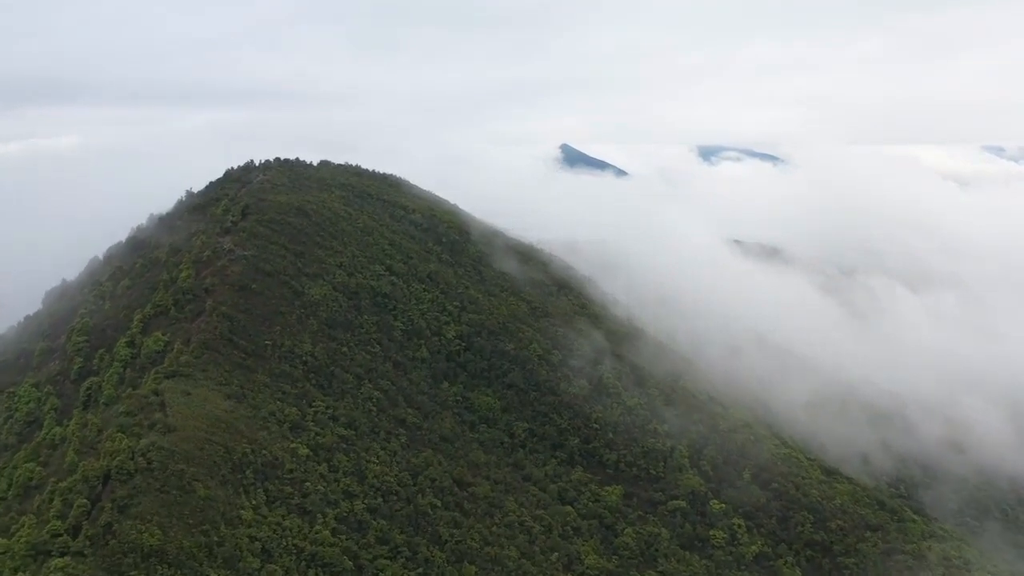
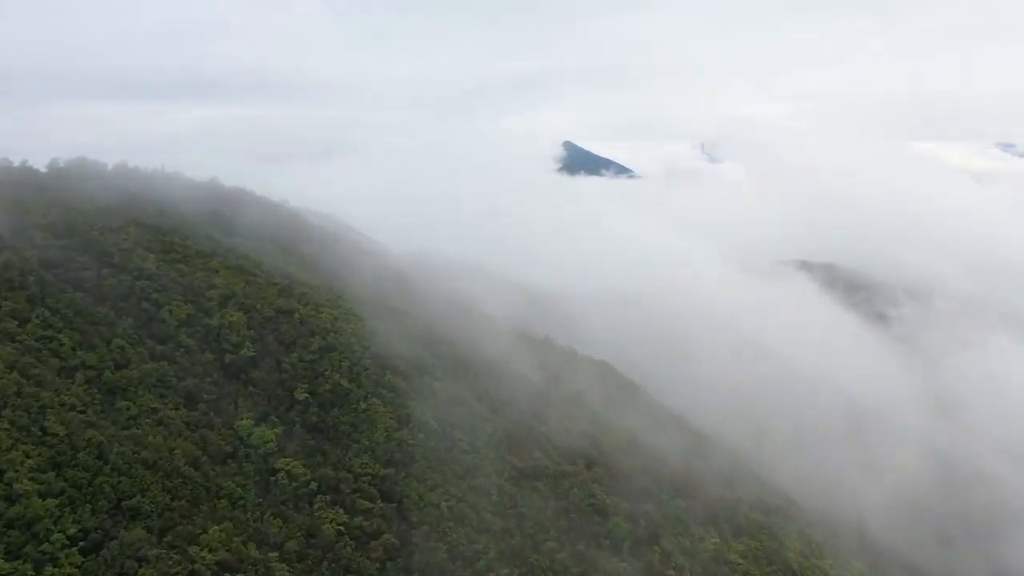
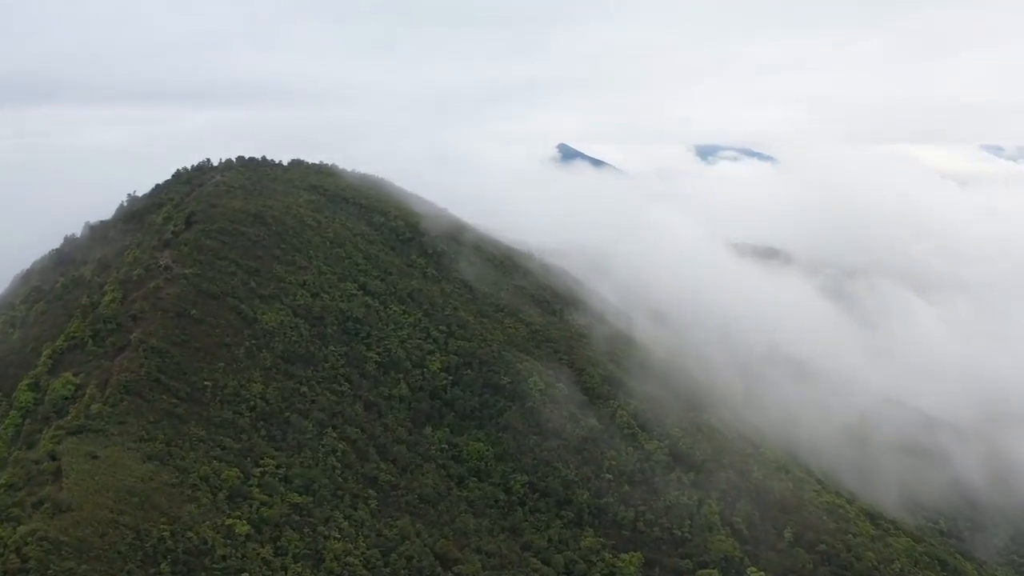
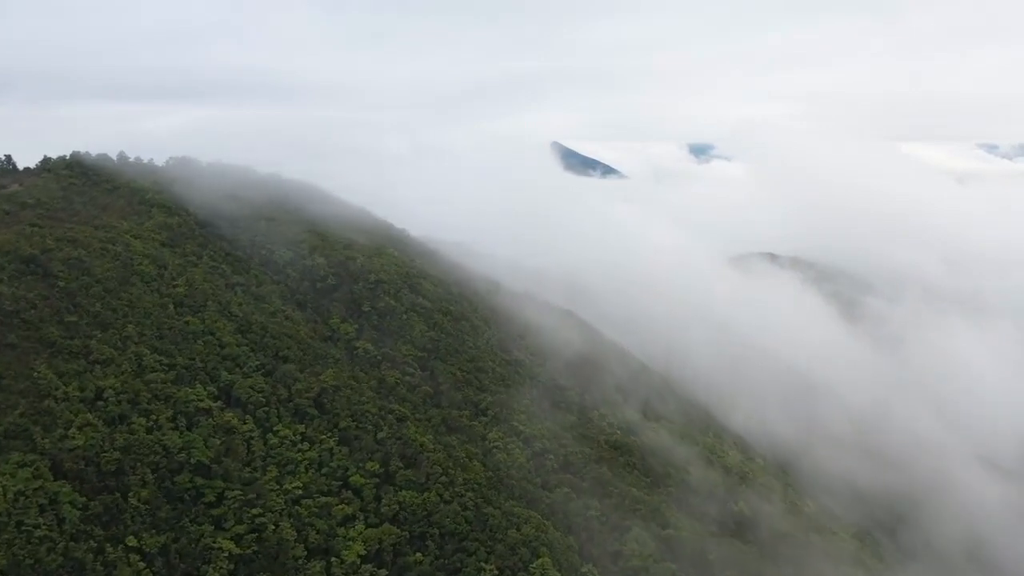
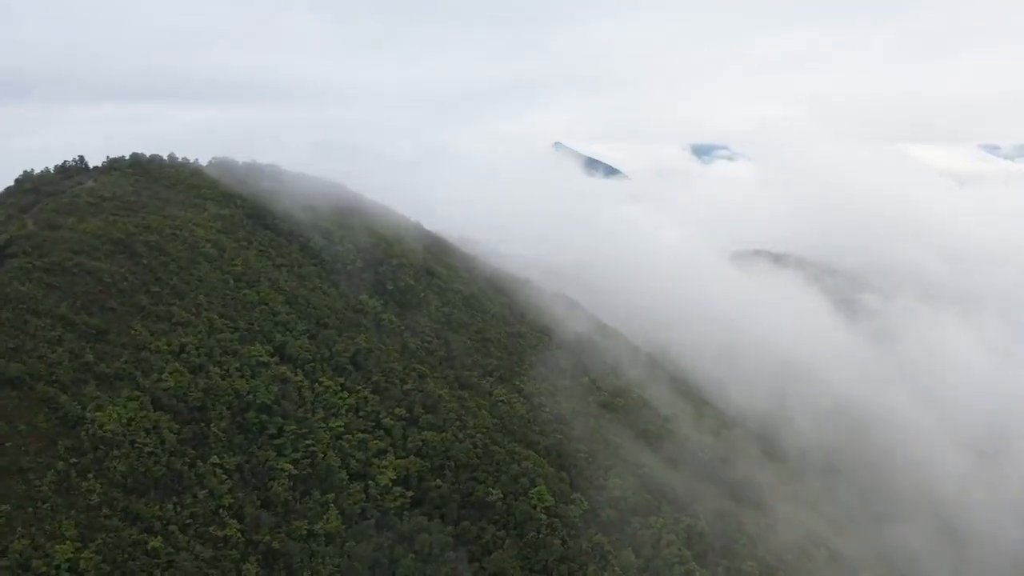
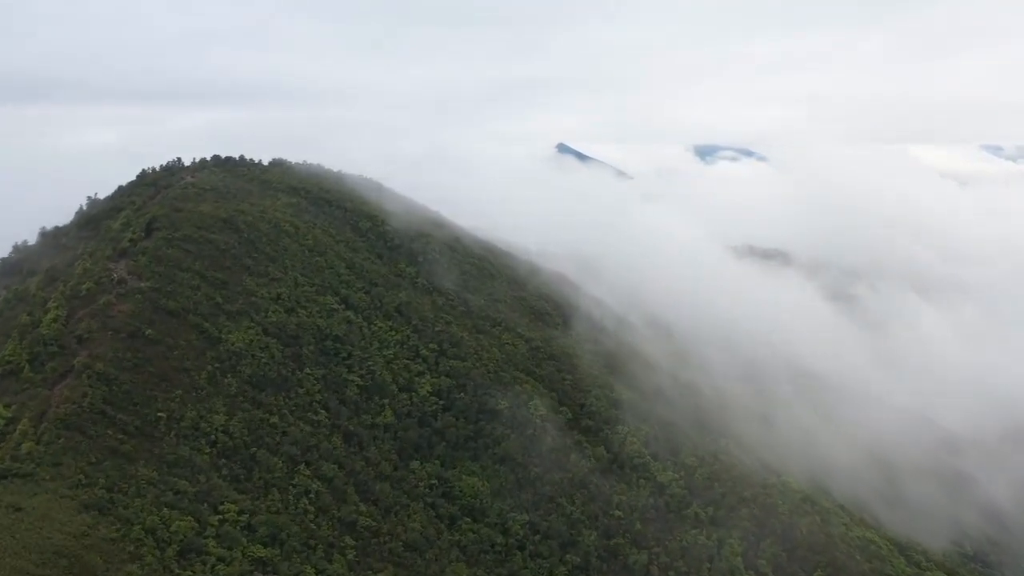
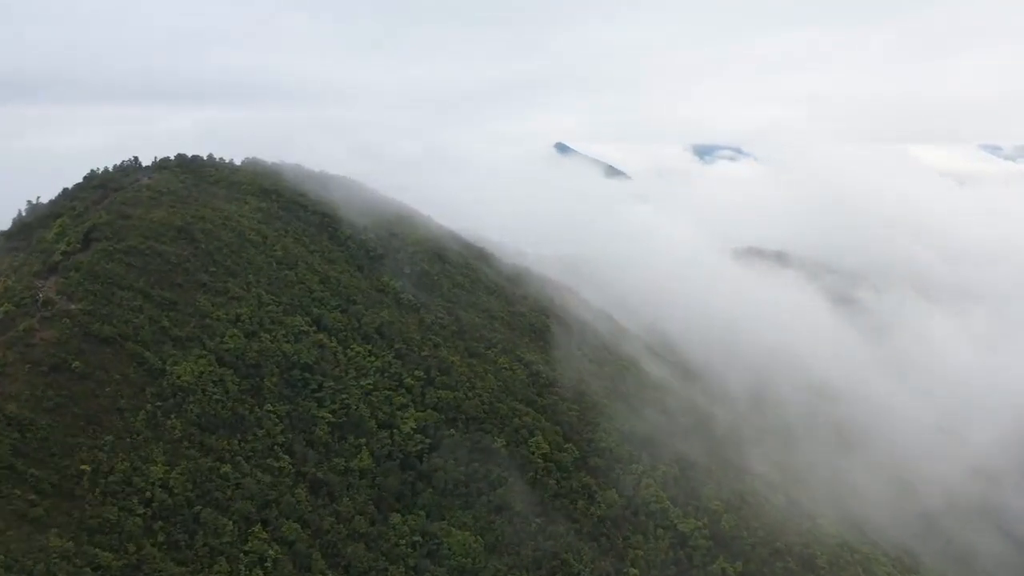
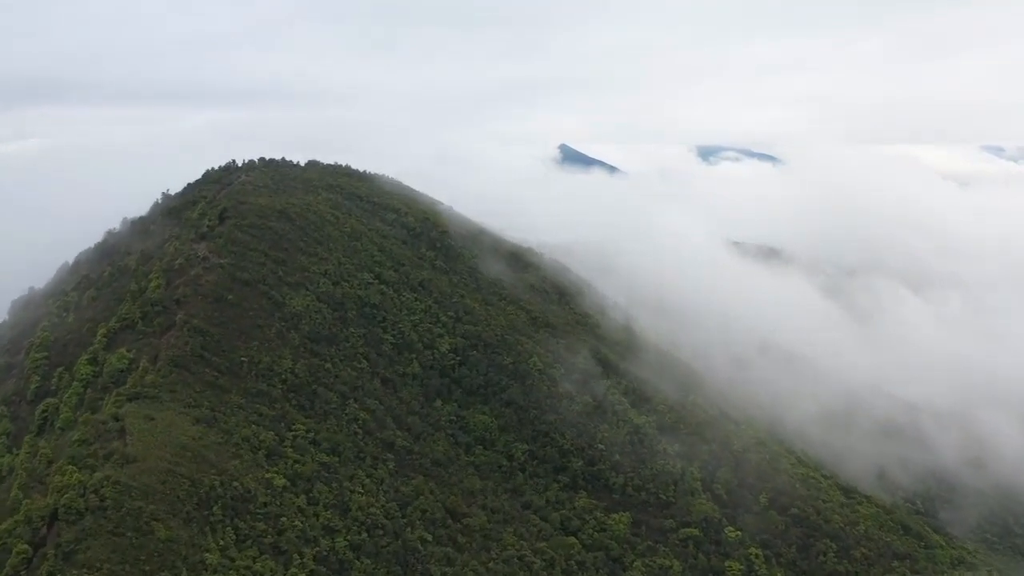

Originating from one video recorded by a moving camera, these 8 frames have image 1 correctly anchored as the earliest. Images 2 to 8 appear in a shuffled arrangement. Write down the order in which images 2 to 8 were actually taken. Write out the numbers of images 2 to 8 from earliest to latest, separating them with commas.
8, 3, 6, 7, 5, 4, 2
